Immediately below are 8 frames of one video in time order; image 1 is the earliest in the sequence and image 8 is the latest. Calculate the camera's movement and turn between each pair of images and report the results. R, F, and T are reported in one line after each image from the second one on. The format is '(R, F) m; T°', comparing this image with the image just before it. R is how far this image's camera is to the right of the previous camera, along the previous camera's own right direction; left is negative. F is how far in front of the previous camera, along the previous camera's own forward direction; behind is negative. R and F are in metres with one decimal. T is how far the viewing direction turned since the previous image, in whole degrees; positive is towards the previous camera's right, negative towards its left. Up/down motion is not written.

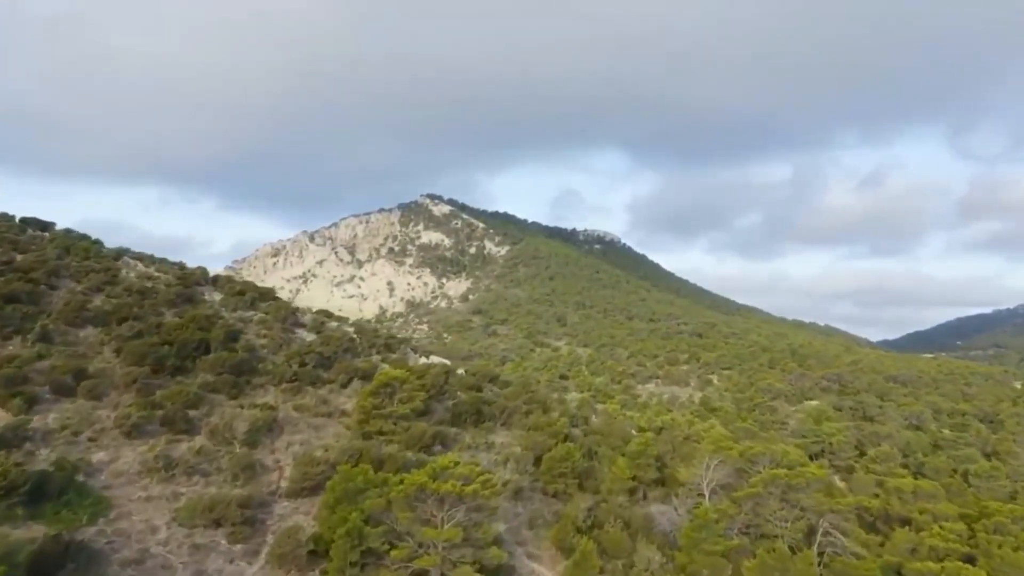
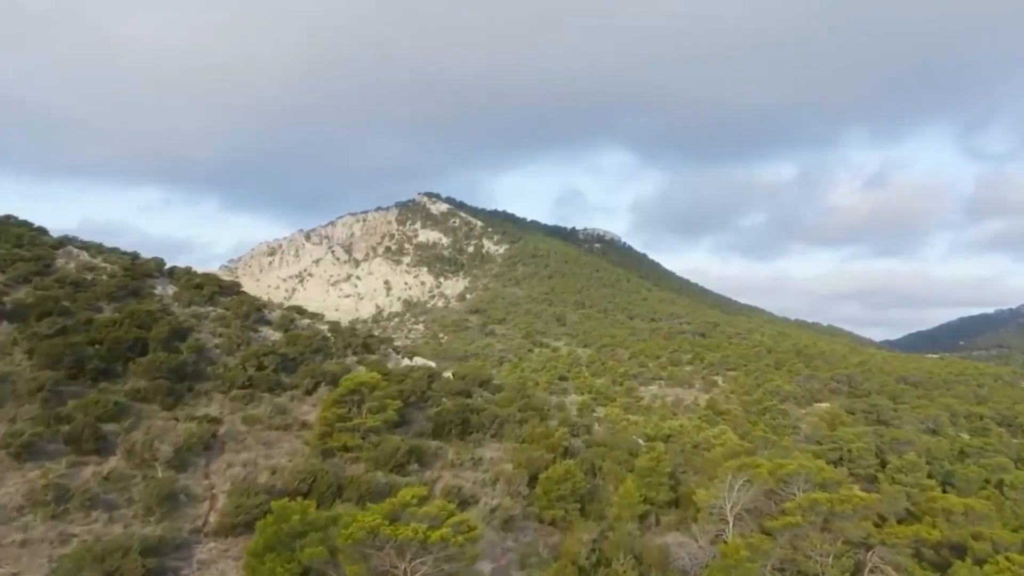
(+0.2, +2.9) m; 0°
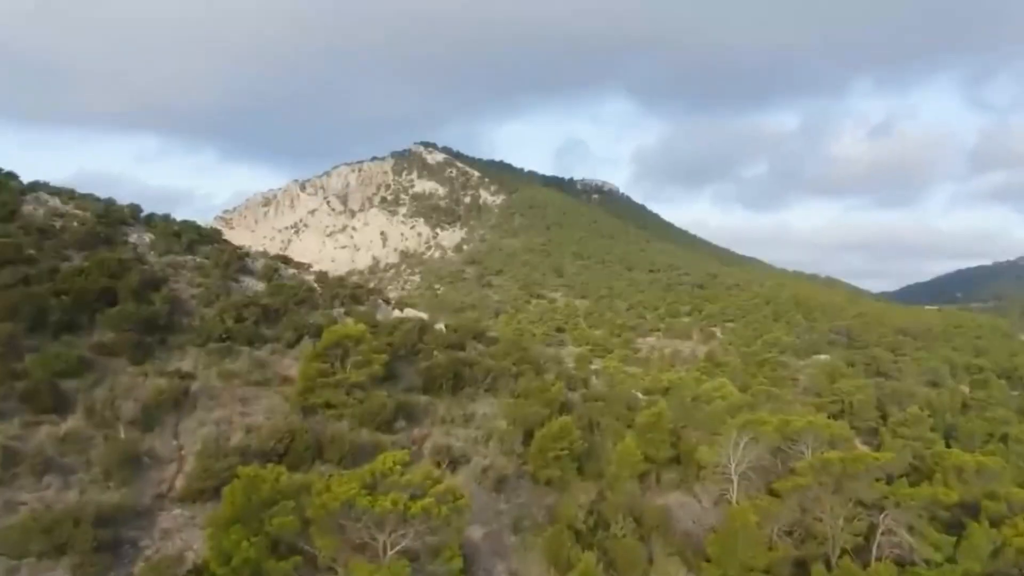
(+0.1, +1.1) m; 0°
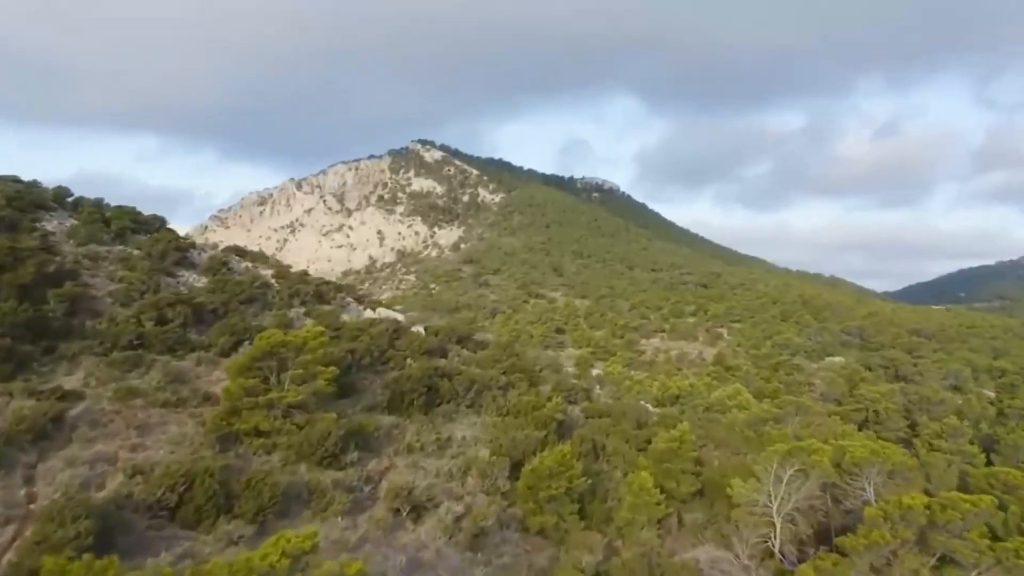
(+0.3, +3.3) m; 0°
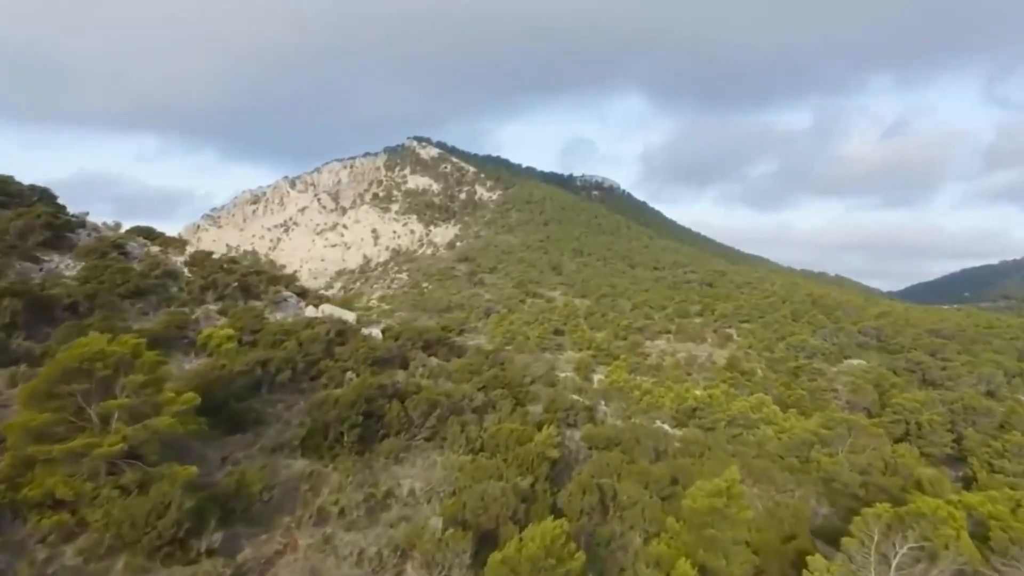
(+0.4, +4.4) m; 0°
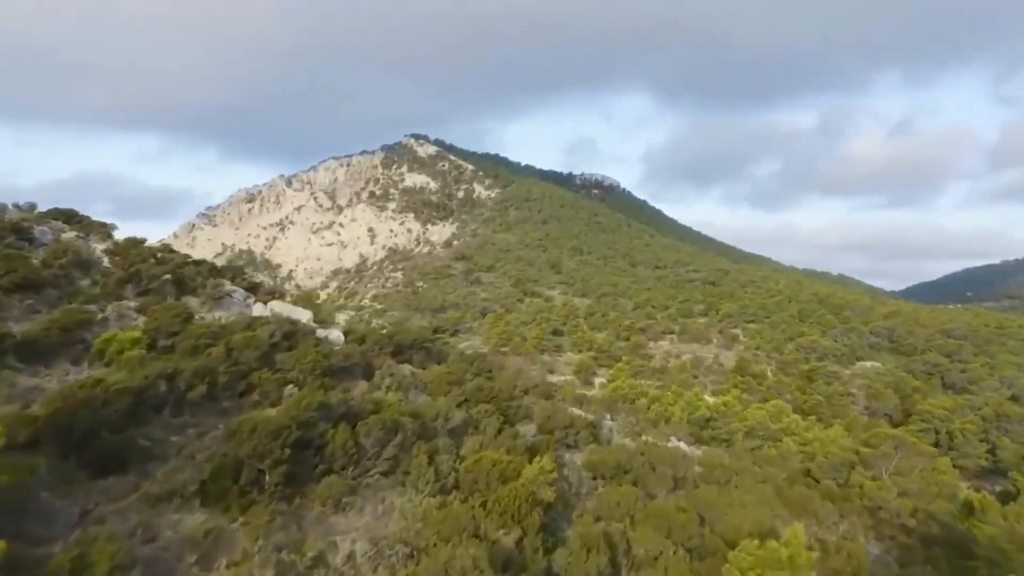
(+0.2, +2.6) m; 0°
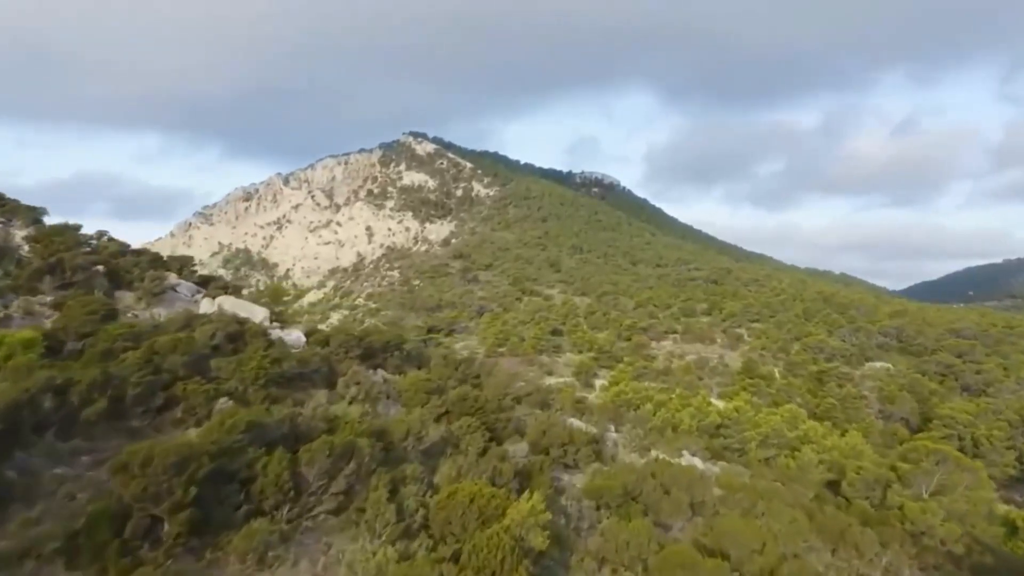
(+0.2, +1.9) m; 0°
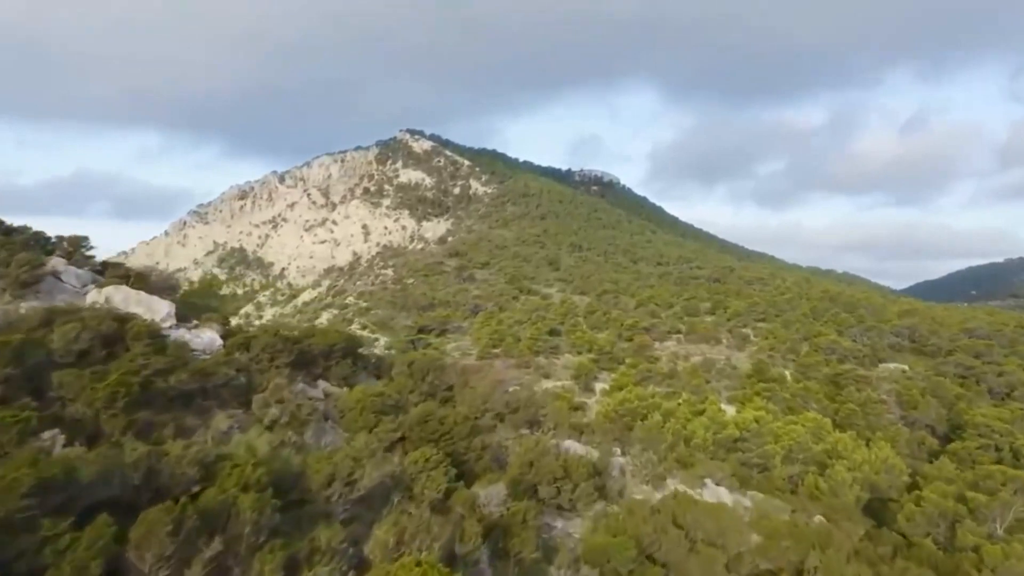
(+0.2, +2.6) m; 0°
